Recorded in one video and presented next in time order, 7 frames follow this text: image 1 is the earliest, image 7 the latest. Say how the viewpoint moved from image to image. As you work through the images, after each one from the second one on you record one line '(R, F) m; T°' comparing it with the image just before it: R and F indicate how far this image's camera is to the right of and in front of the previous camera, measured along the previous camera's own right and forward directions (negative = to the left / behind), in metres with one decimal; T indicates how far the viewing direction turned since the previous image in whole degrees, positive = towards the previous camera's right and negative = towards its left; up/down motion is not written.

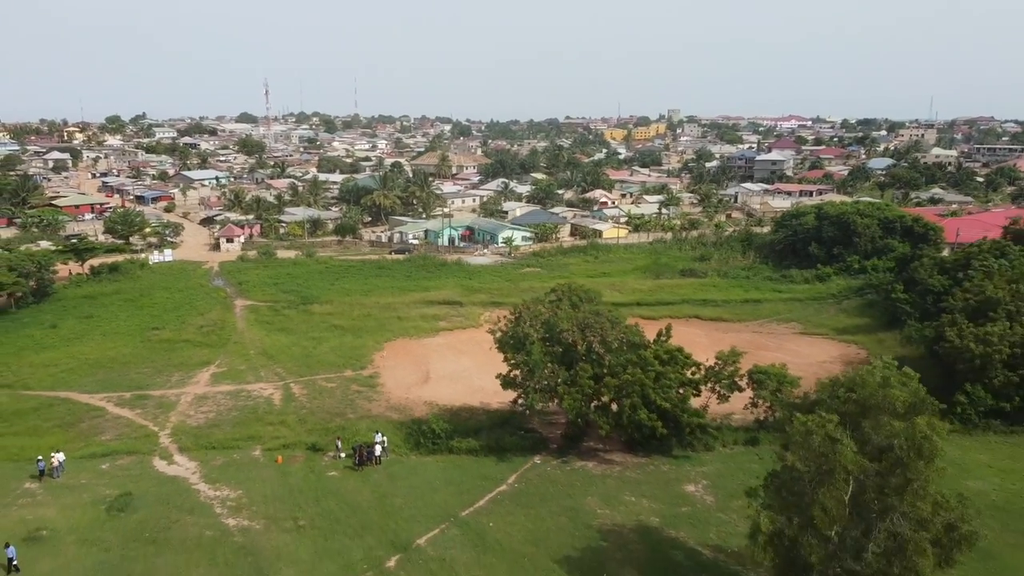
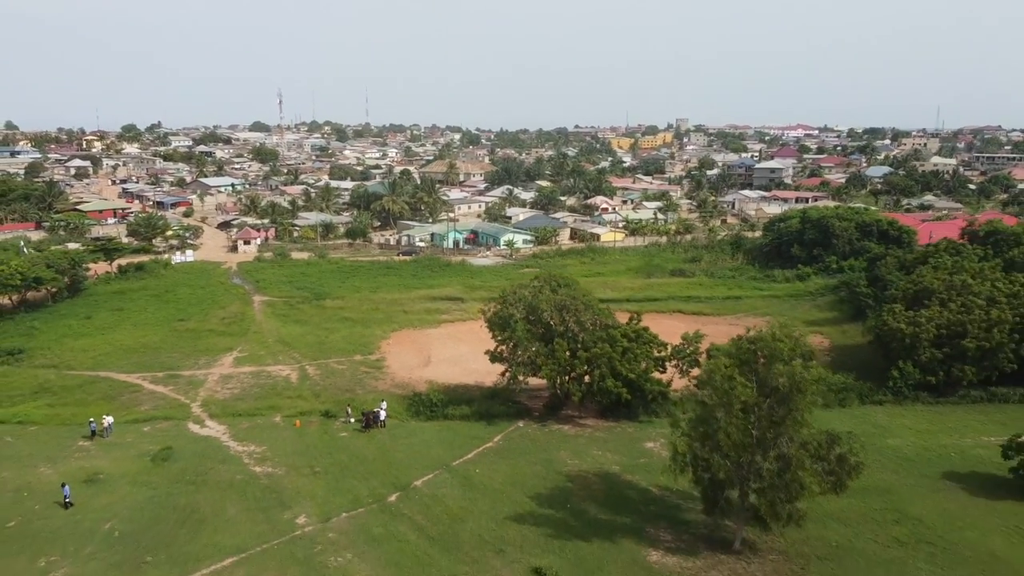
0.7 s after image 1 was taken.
(+0.7, -3.0) m; -1°
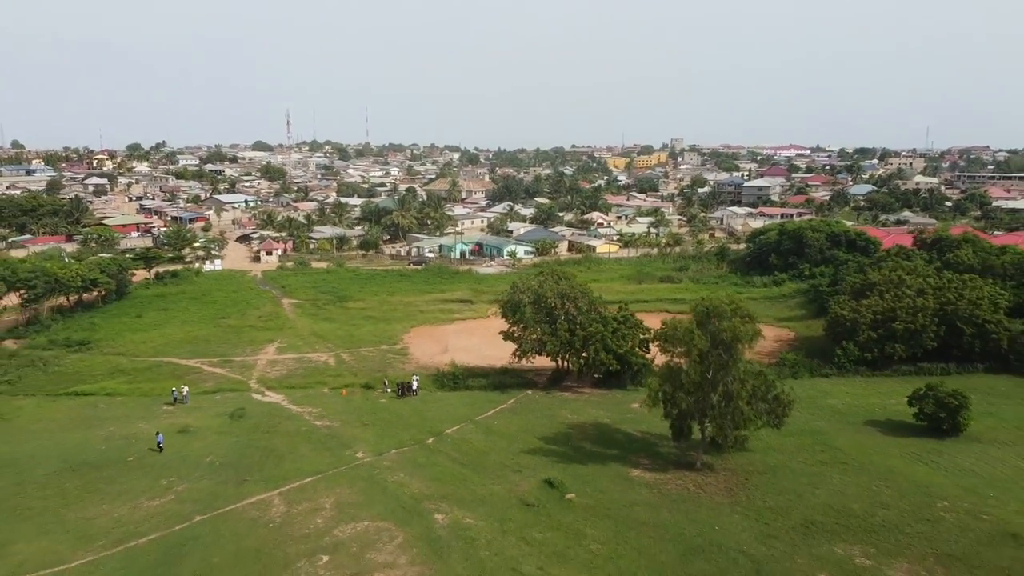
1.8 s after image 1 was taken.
(-0.5, -4.9) m; 0°
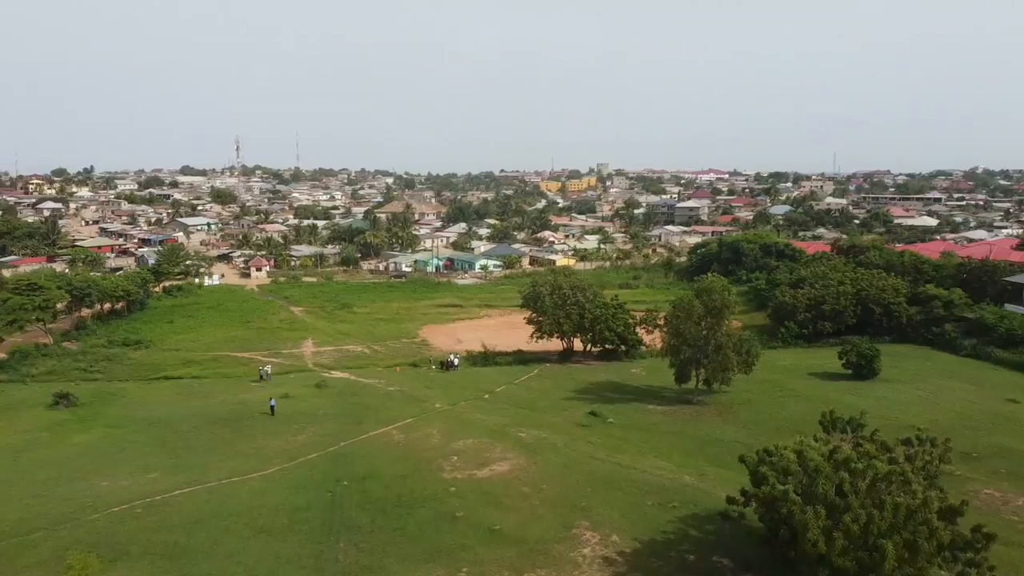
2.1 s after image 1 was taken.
(-4.5, -6.8) m; +6°
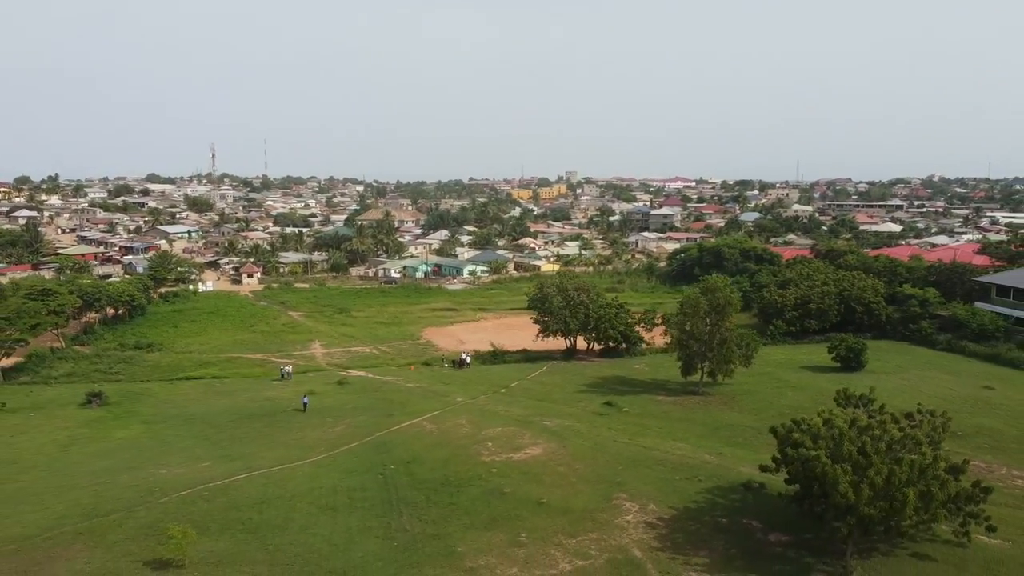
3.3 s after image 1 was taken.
(-2.0, -1.7) m; +2°
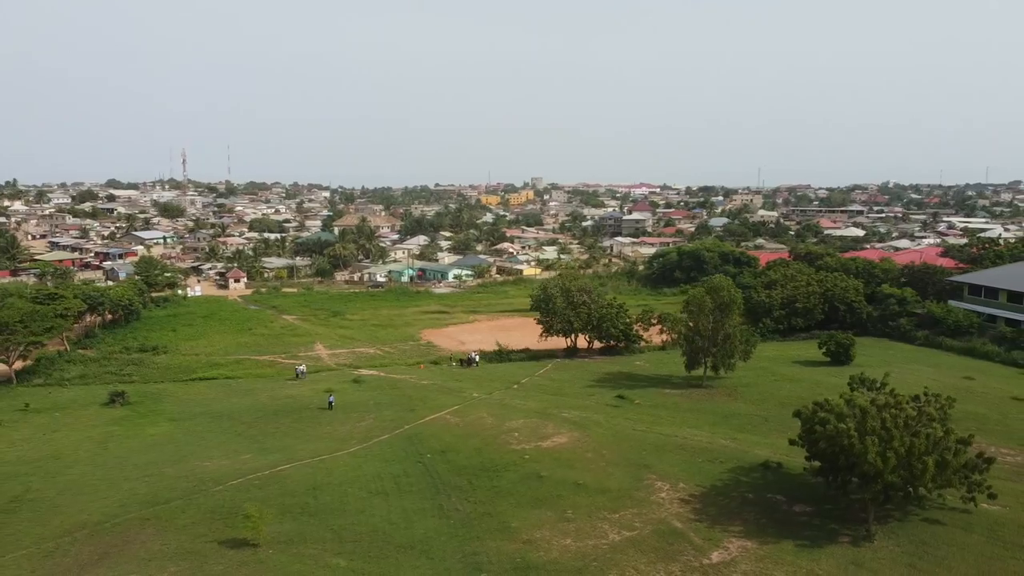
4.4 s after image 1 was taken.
(-2.1, -1.3) m; +3°
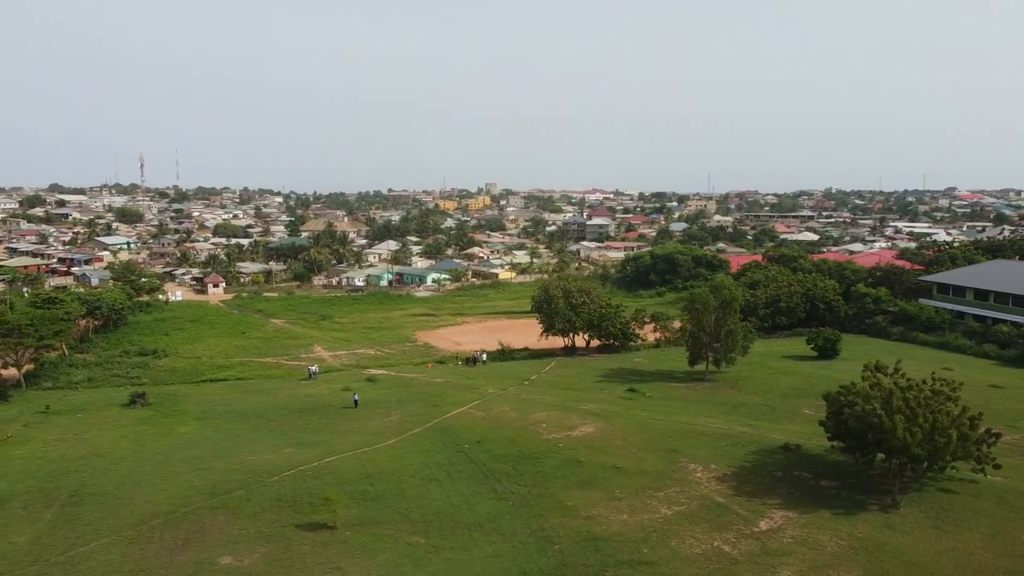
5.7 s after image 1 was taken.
(-2.7, -1.2) m; +4°
